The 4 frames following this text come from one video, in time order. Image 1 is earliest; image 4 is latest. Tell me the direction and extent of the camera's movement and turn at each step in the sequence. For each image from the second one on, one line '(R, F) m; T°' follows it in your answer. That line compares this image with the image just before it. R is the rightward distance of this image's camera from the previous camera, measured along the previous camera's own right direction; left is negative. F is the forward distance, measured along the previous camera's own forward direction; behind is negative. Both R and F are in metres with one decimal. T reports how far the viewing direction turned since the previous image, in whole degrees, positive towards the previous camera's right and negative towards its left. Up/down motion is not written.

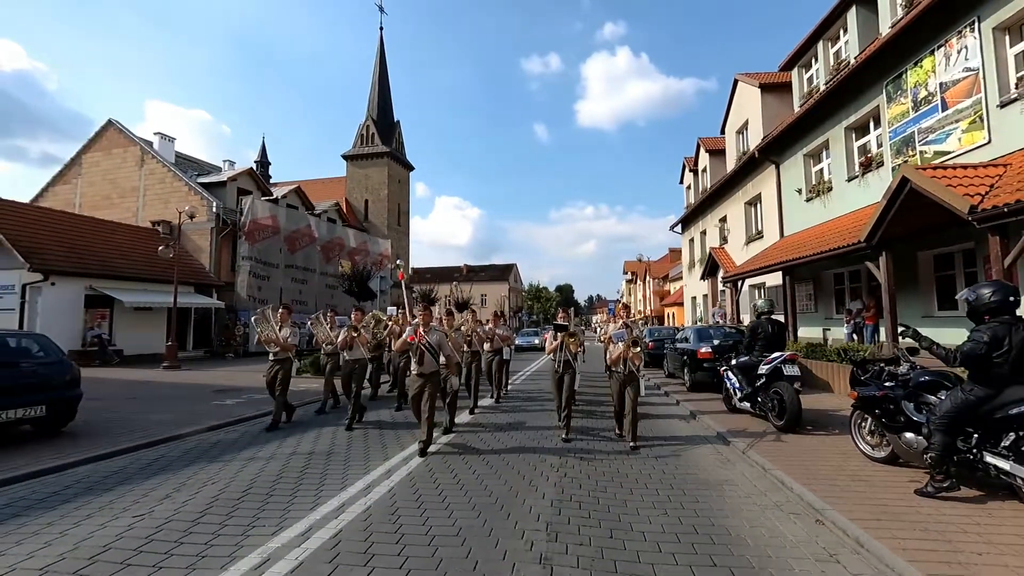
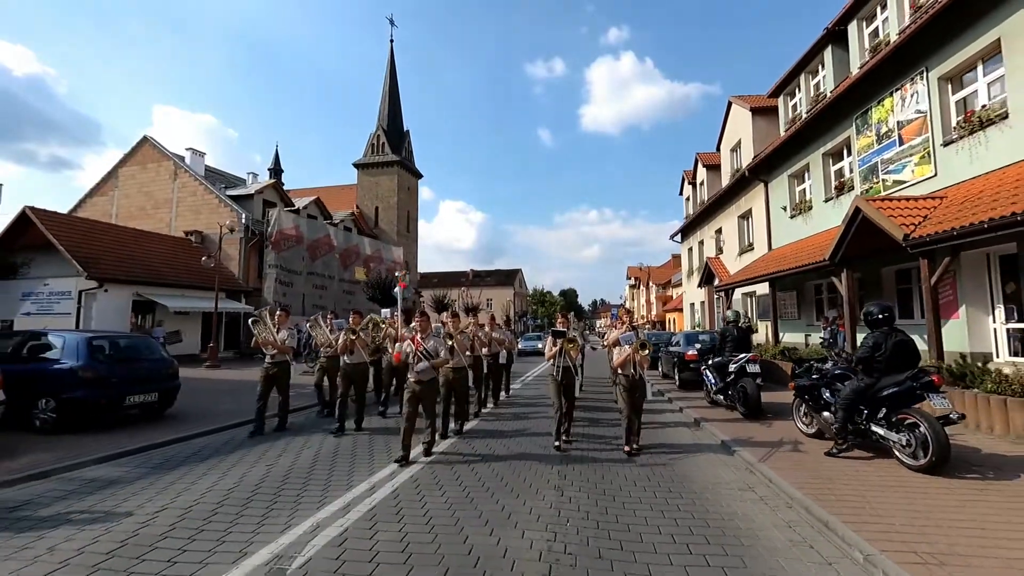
(-0.2, -1.6) m; 0°
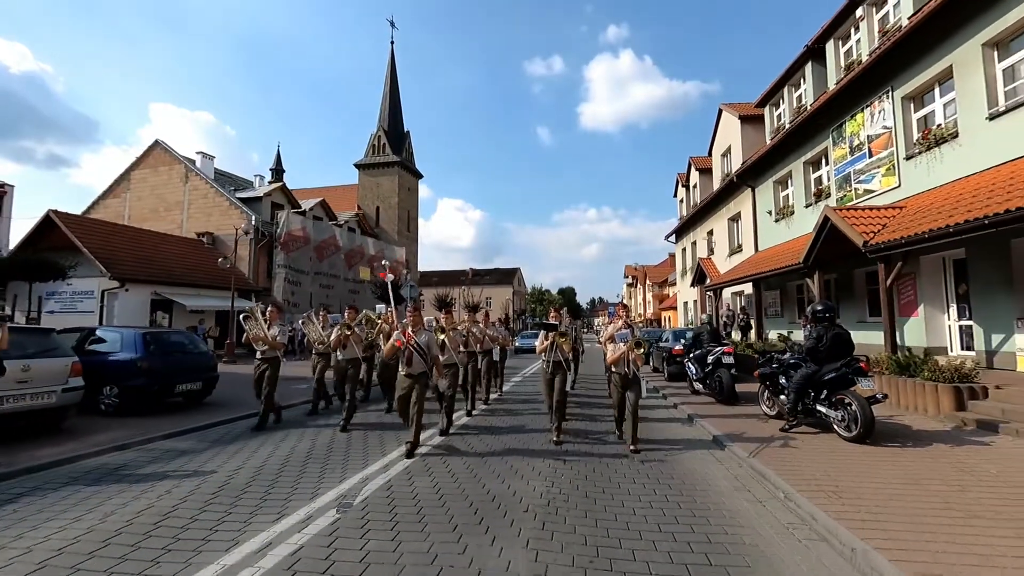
(-0.1, -1.1) m; 0°
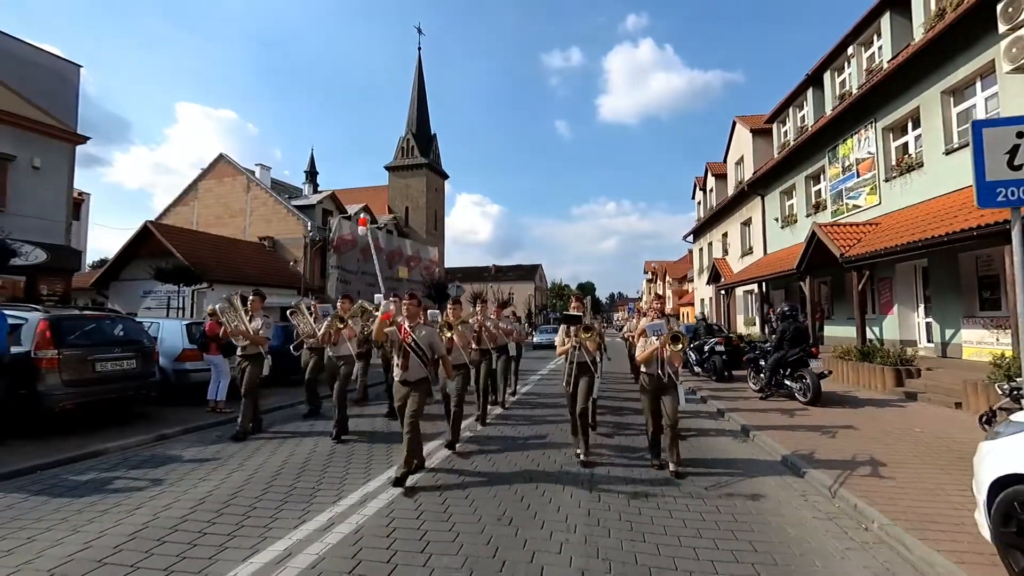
(-0.5, -2.6) m; -2°
